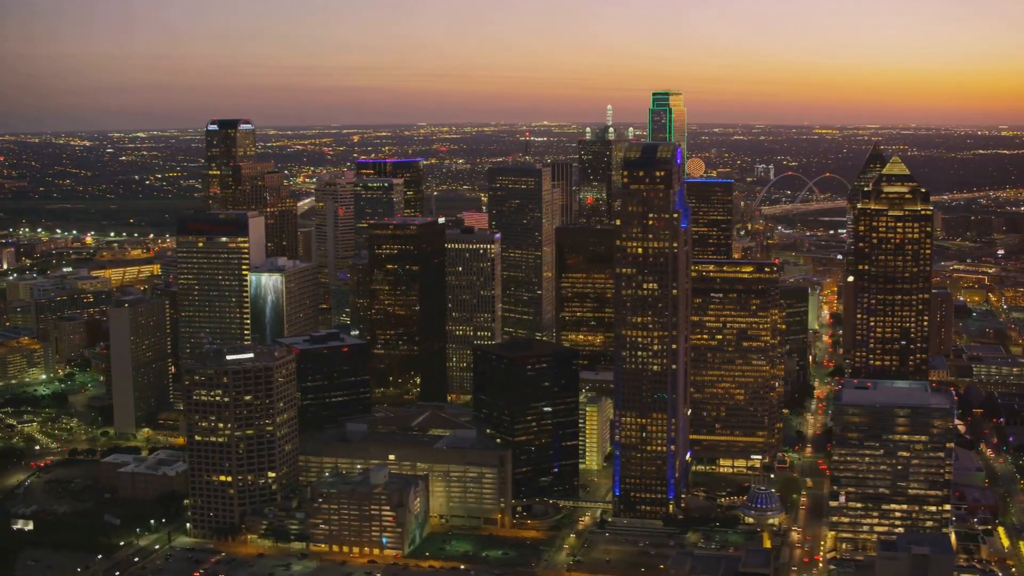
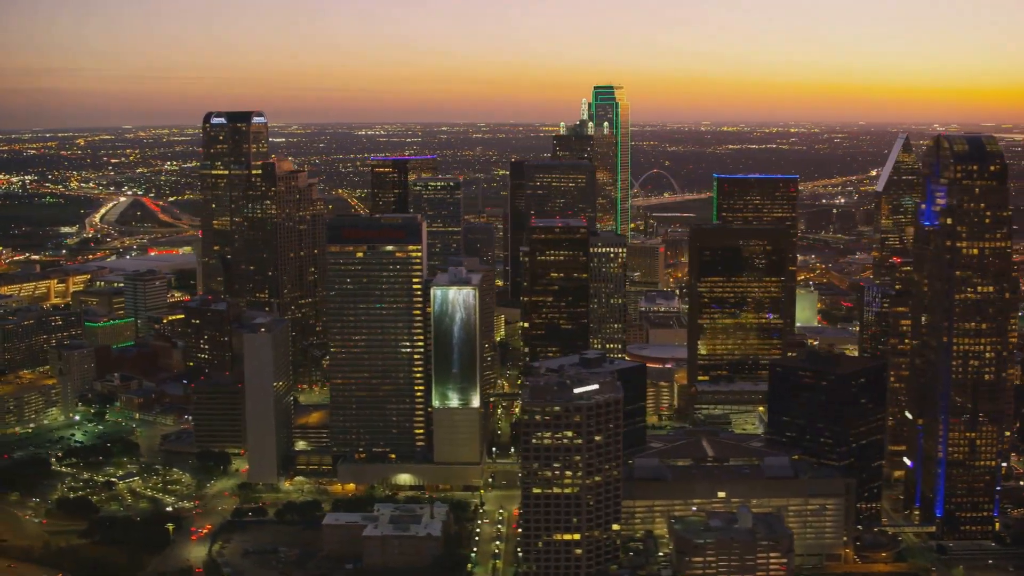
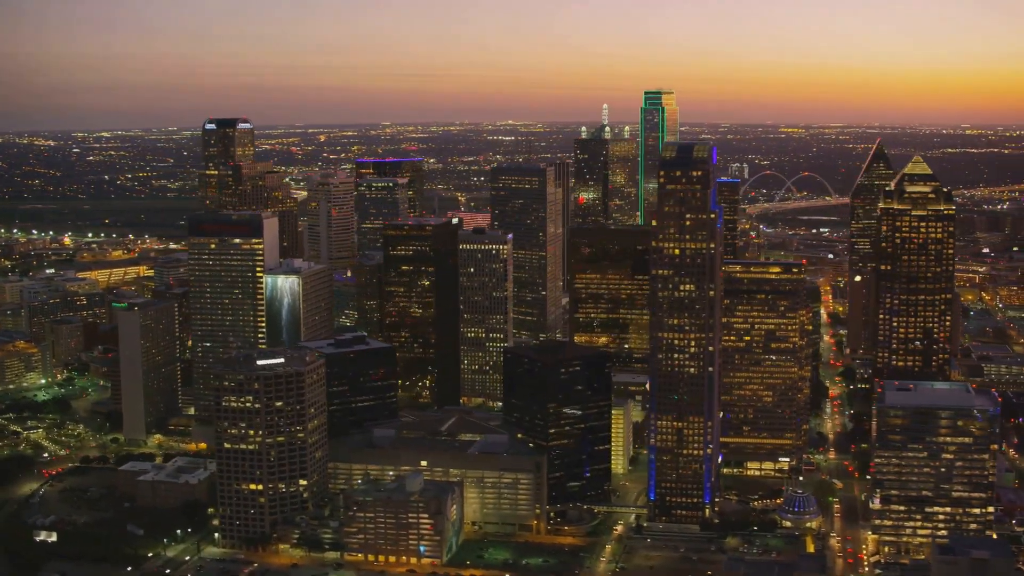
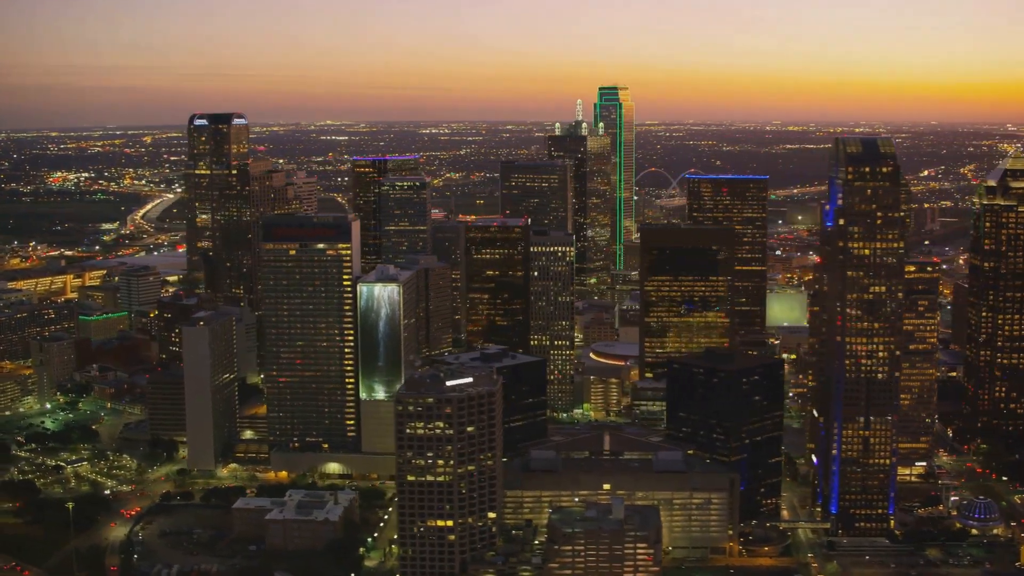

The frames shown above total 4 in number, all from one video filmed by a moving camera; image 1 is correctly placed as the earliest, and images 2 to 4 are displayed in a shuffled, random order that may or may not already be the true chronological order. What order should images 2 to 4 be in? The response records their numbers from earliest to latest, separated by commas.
3, 4, 2
